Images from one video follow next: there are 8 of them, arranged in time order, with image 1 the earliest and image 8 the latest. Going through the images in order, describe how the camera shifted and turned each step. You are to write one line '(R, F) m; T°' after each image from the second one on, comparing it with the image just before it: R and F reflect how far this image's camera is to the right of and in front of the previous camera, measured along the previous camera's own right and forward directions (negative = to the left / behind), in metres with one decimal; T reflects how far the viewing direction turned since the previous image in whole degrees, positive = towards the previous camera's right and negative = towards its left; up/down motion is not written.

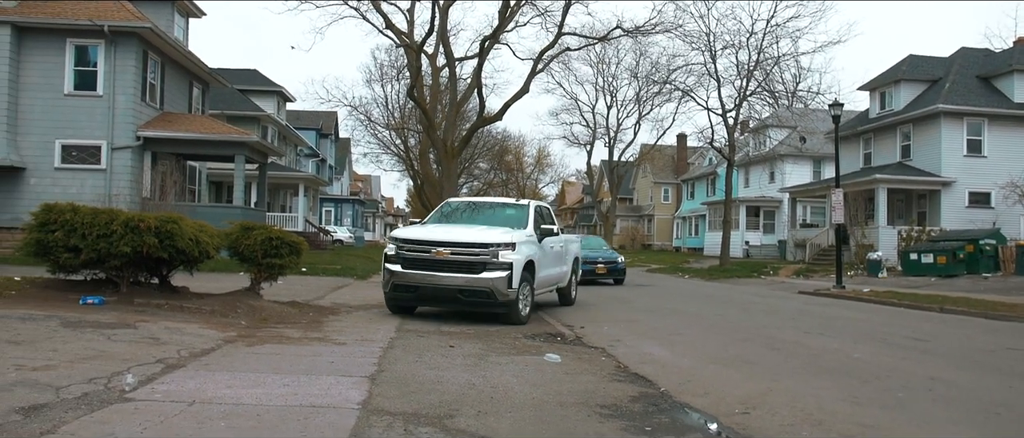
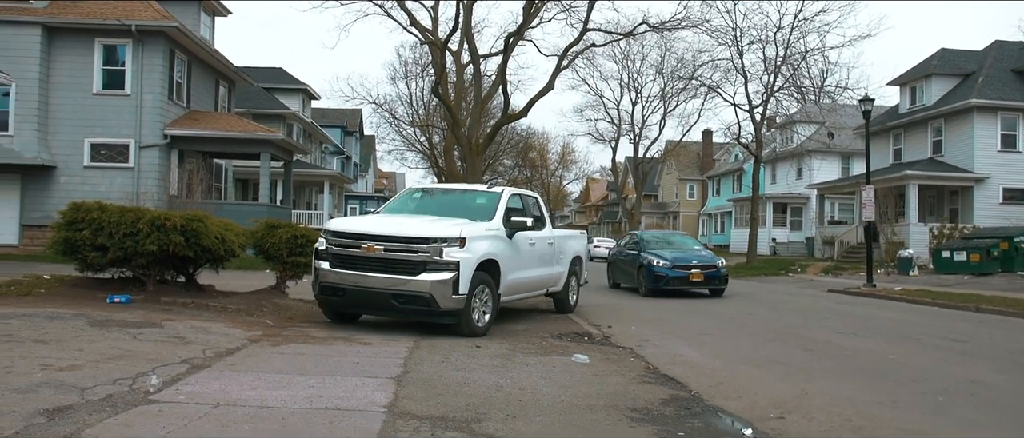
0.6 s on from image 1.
(0.0, +0.1) m; -2°
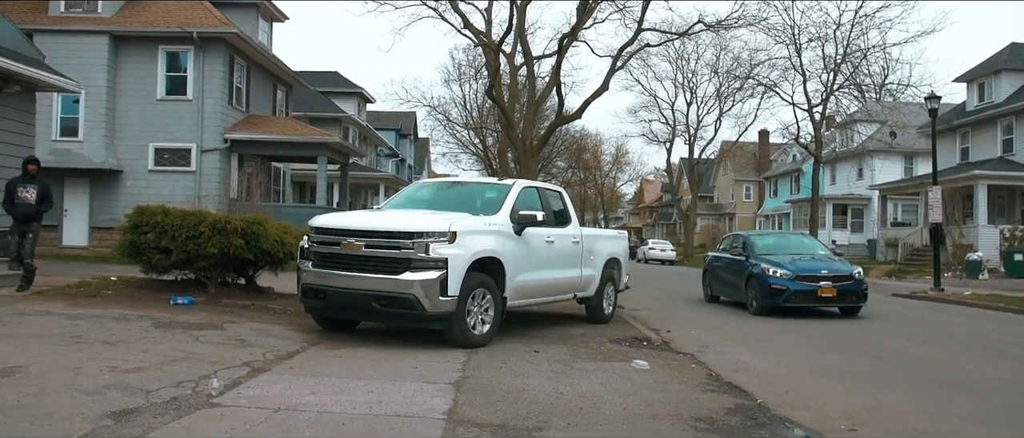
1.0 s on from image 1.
(-0.1, +0.1) m; -4°
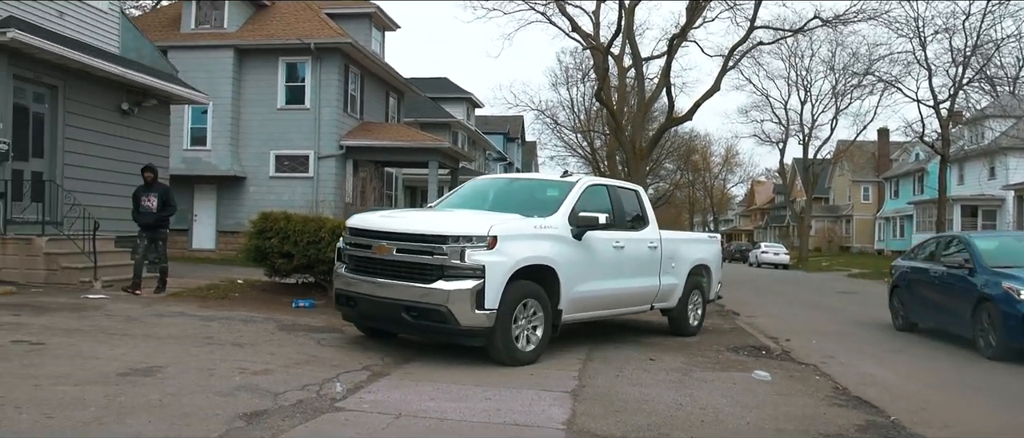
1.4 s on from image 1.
(-0.1, +0.1) m; -7°
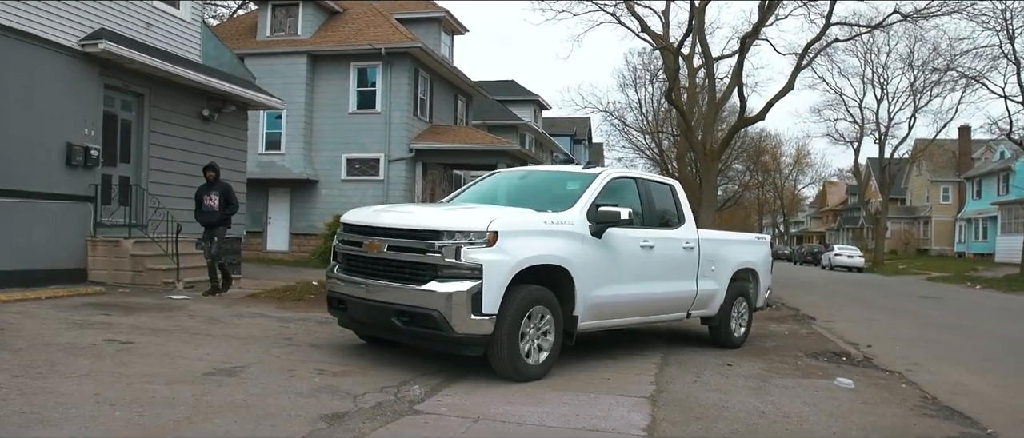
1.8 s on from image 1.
(-0.1, 0.0) m; -5°
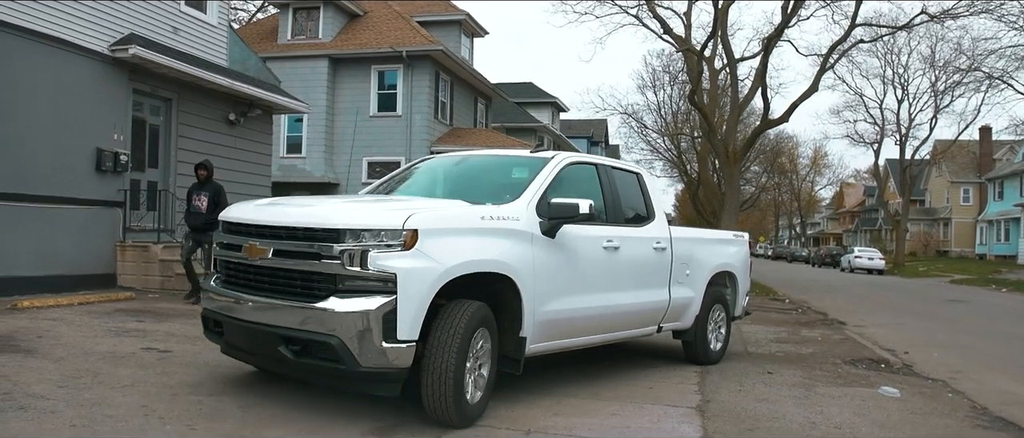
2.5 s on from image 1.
(-0.2, +0.1) m; -1°
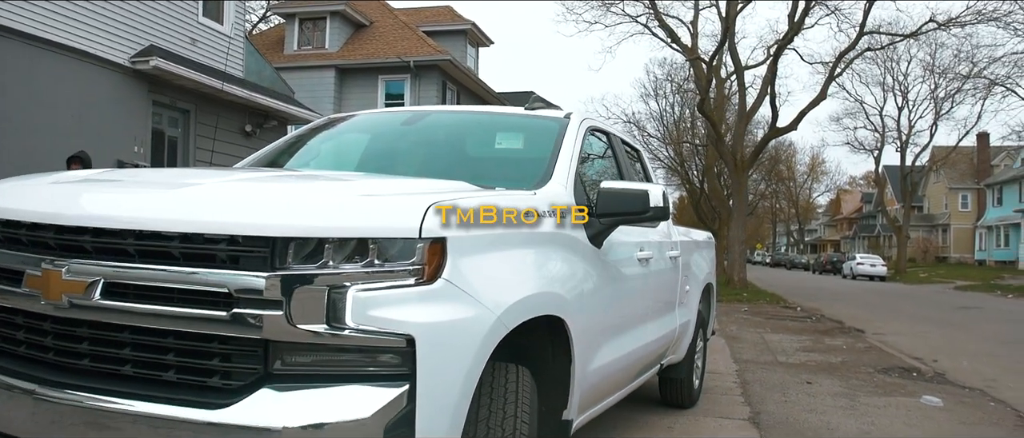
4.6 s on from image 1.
(-0.4, 0.0) m; 0°
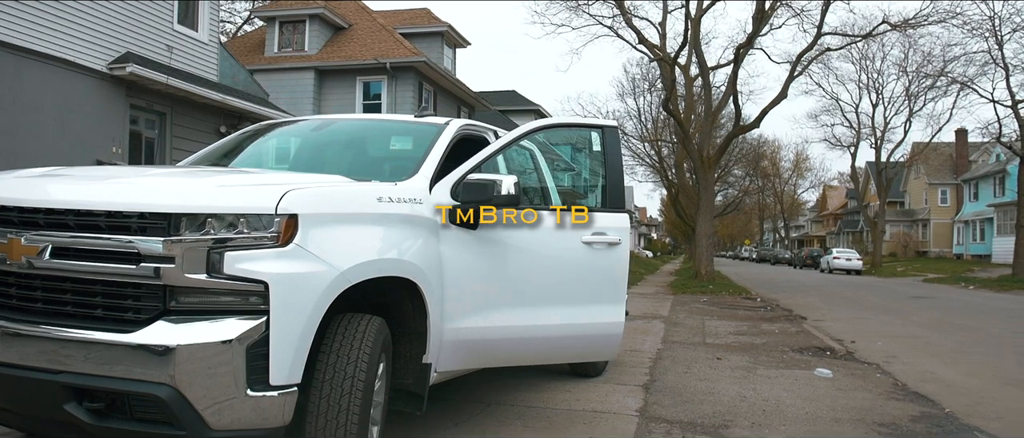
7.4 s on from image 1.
(+0.6, -0.8) m; 0°
